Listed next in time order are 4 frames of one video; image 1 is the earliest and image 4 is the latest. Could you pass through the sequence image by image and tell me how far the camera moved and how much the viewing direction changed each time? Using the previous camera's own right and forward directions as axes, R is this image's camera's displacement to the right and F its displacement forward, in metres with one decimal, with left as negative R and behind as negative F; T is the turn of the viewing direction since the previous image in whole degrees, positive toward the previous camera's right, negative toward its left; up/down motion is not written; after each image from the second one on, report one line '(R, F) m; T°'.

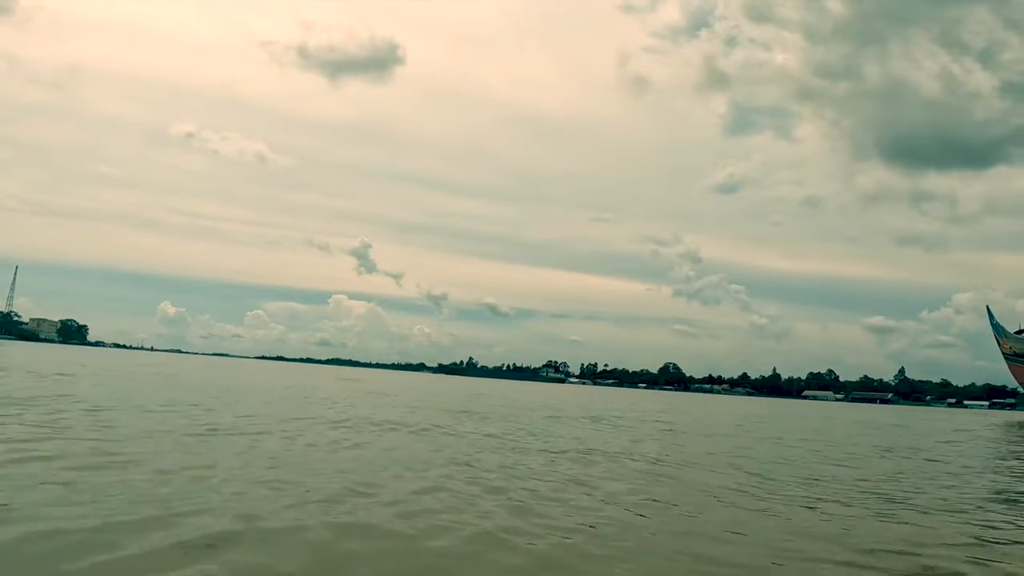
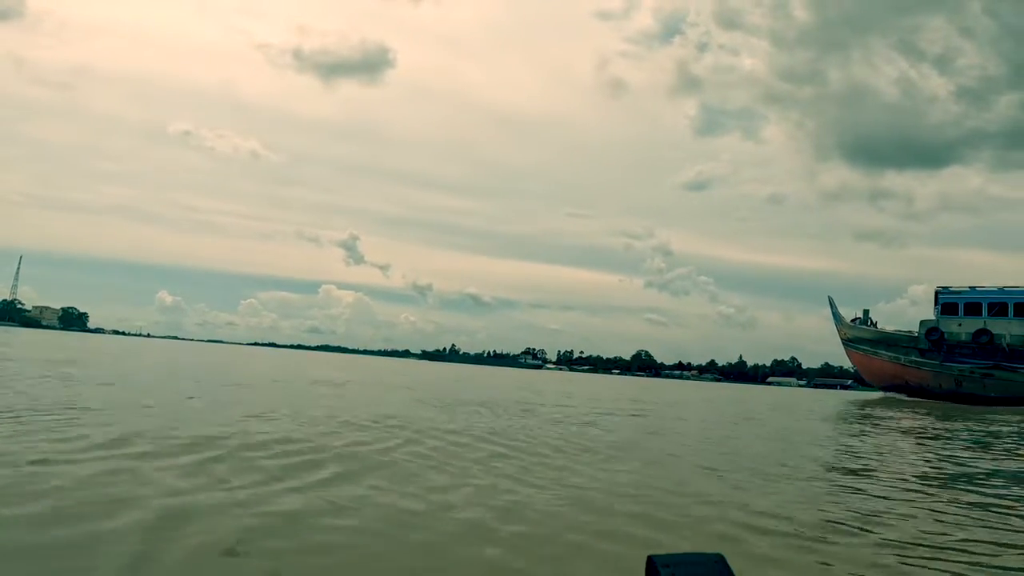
(+0.5, -2.2) m; +1°
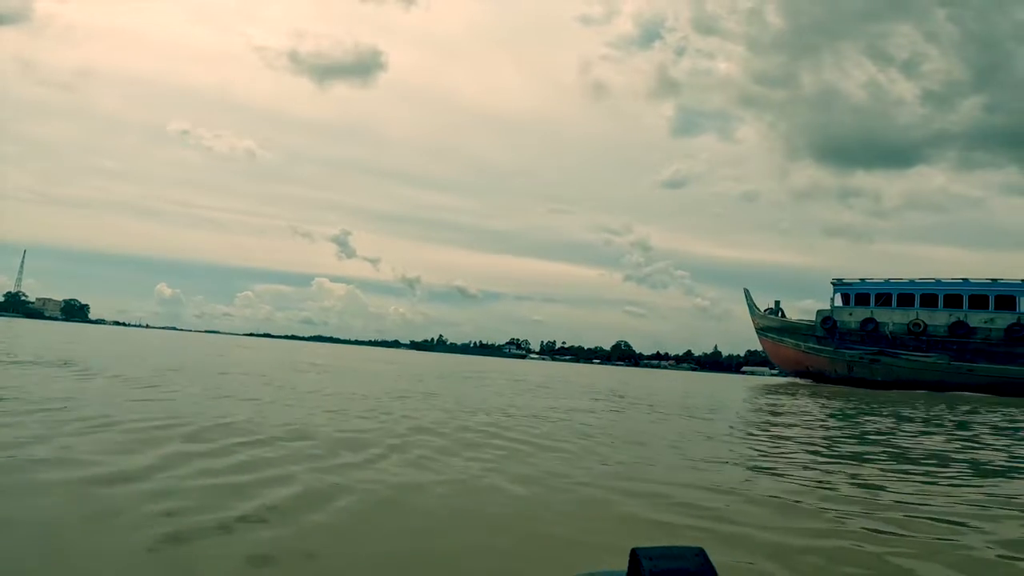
(+0.4, -1.9) m; +1°
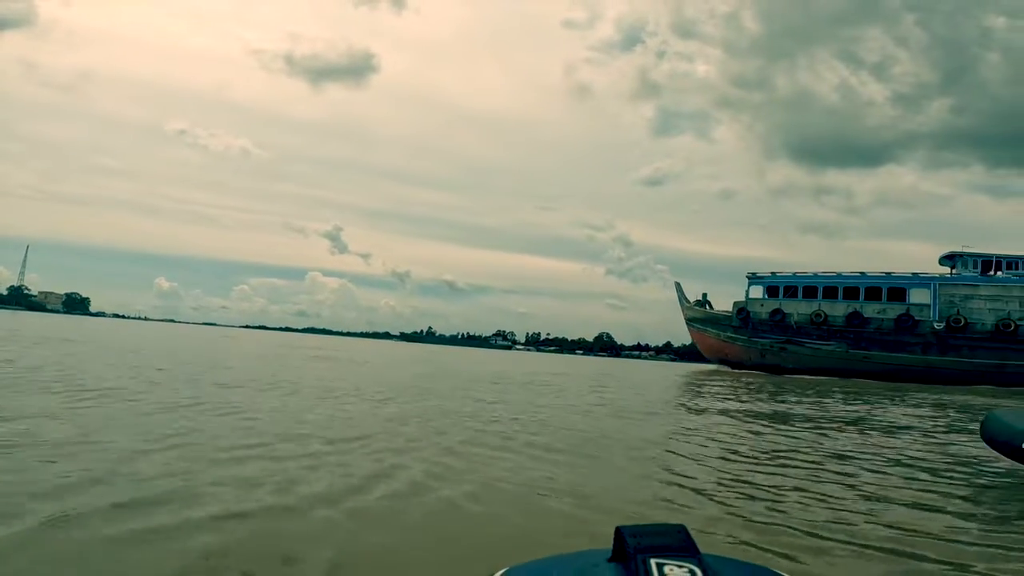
(+0.3, -1.8) m; +1°
